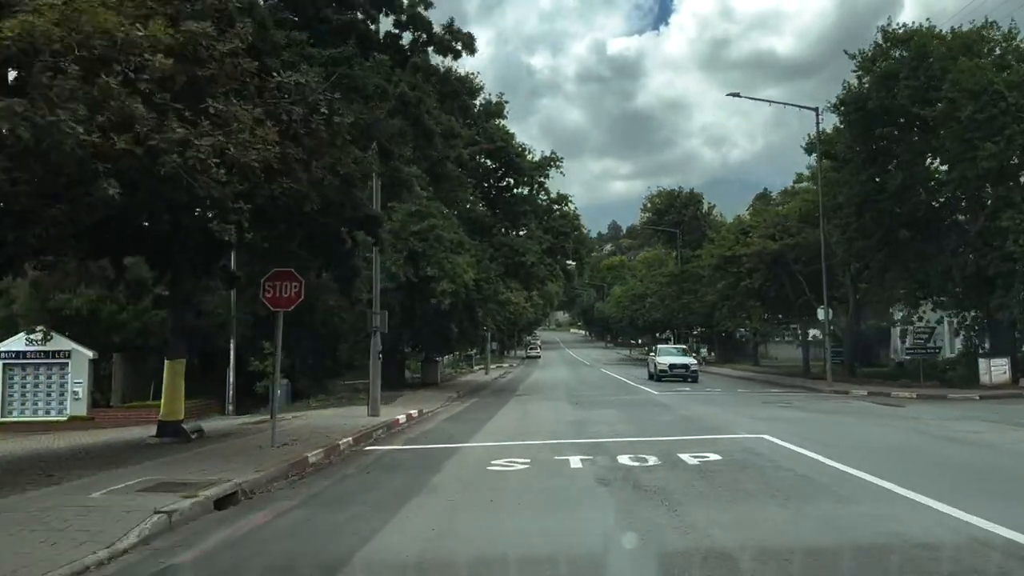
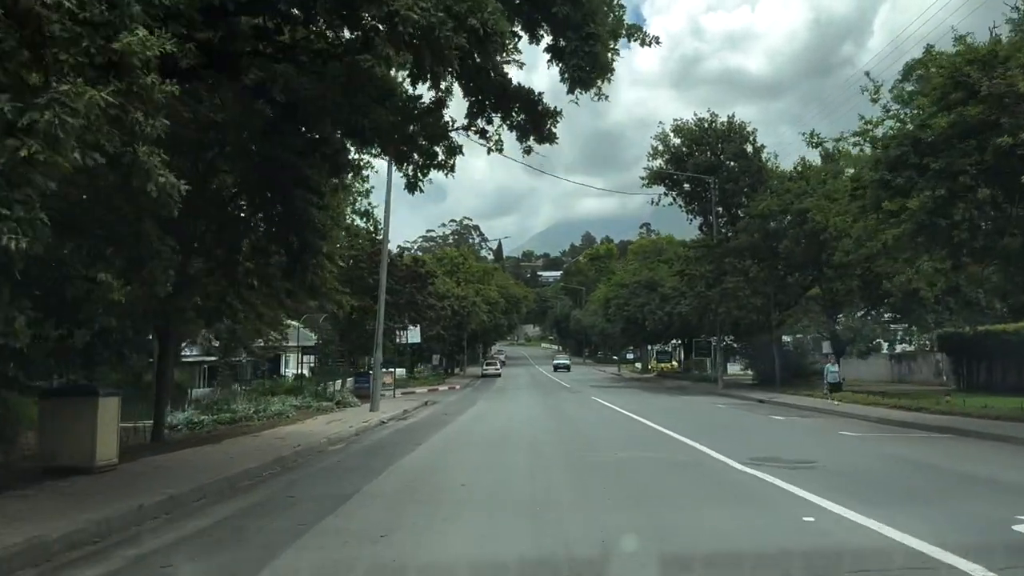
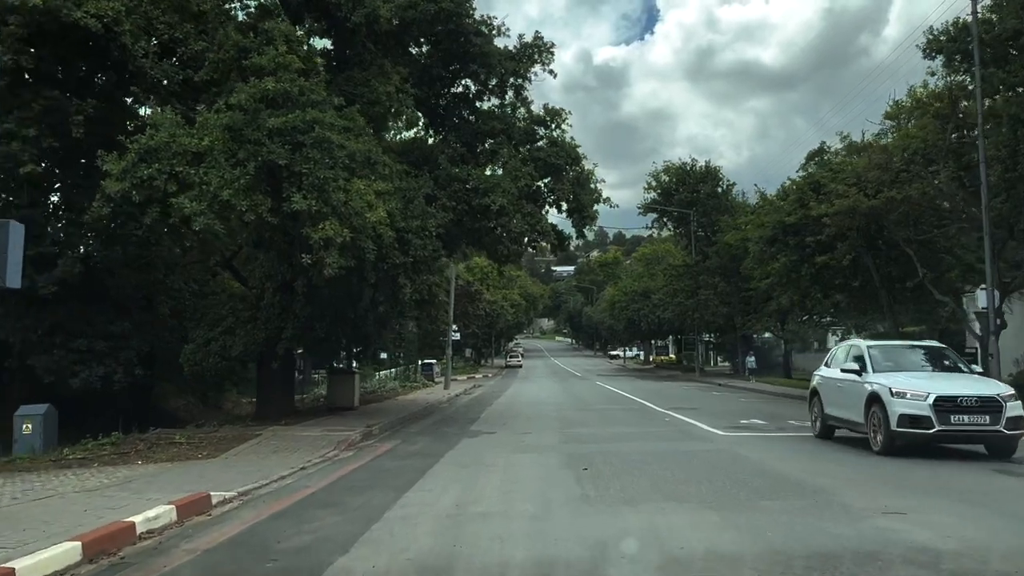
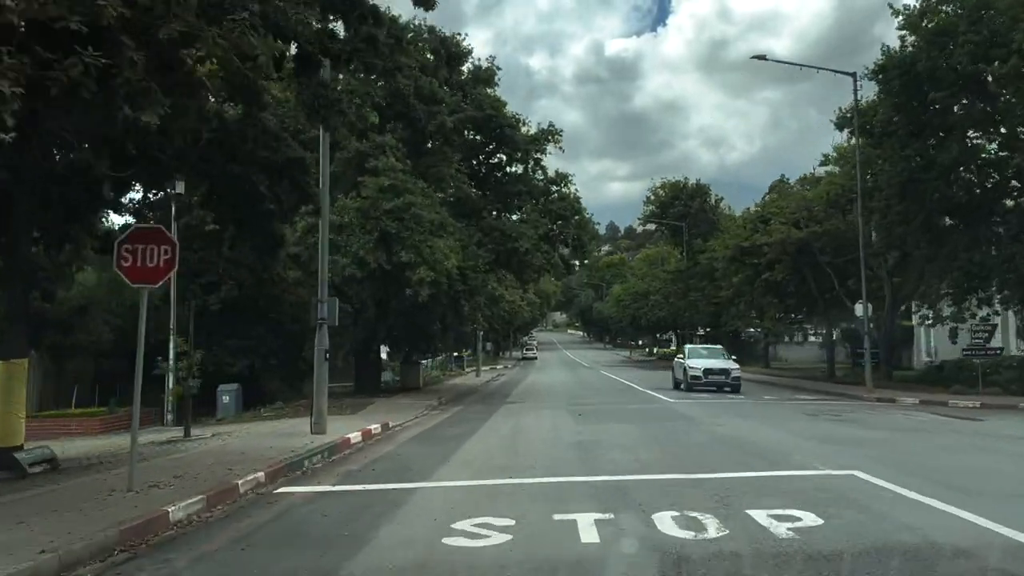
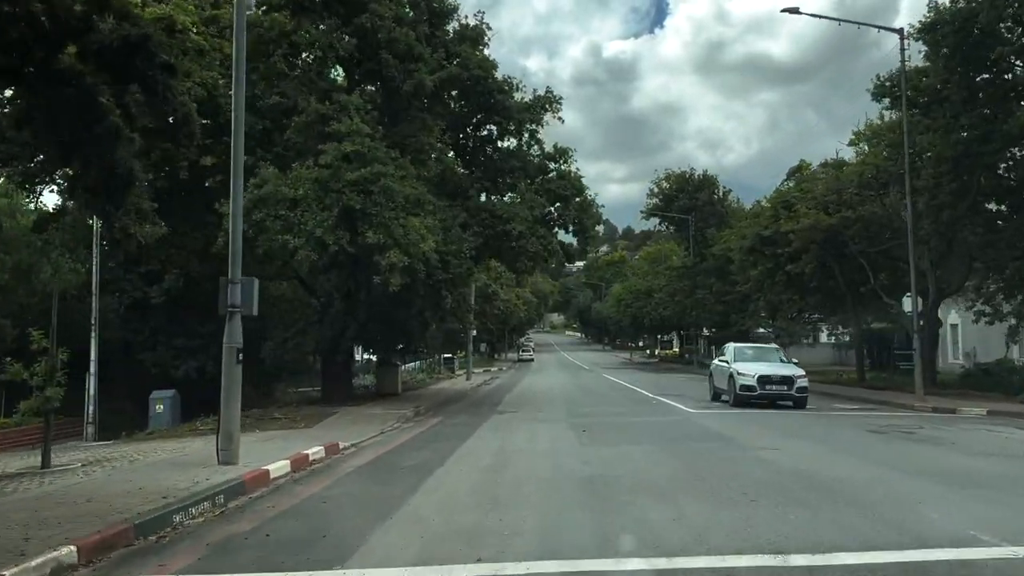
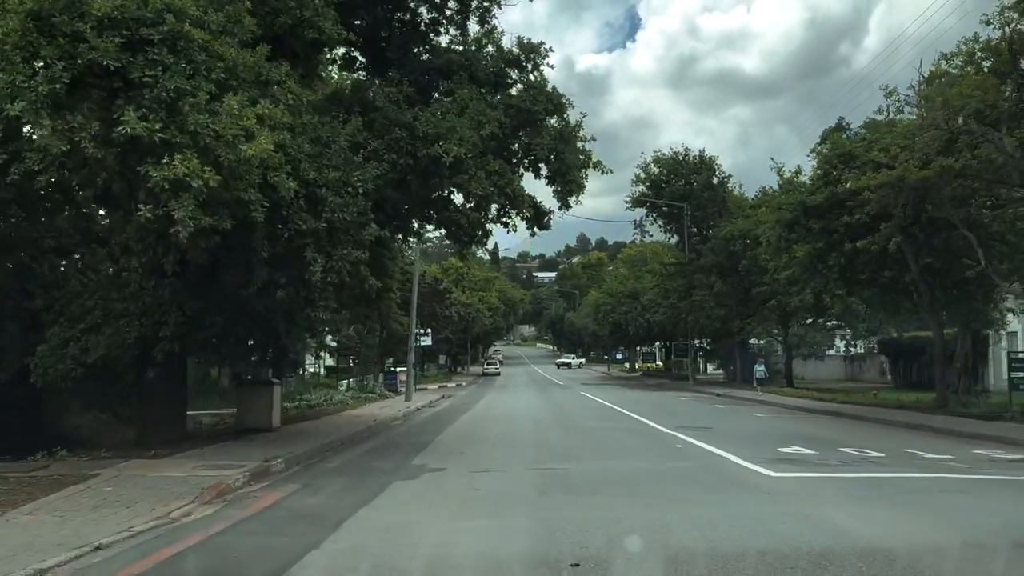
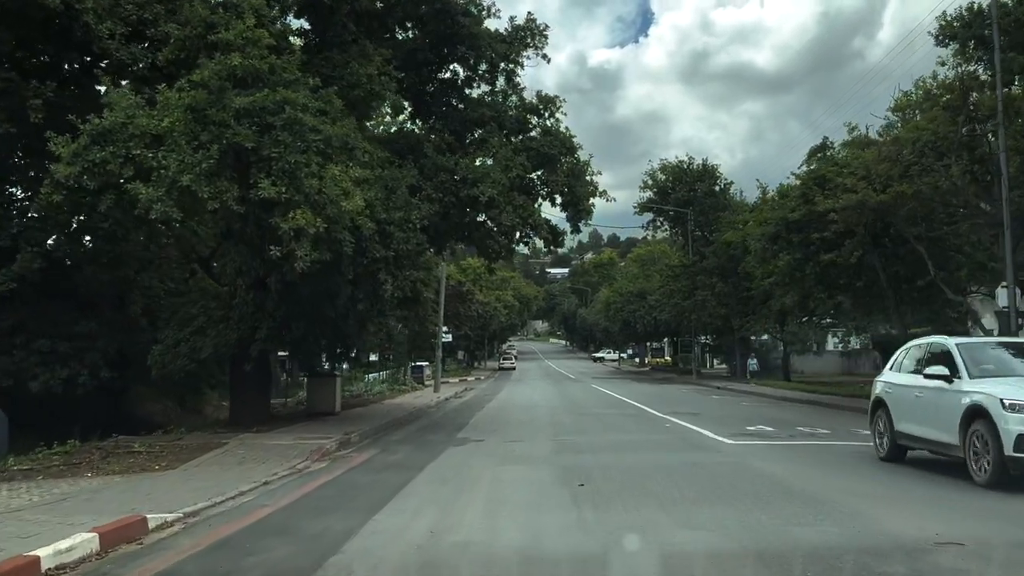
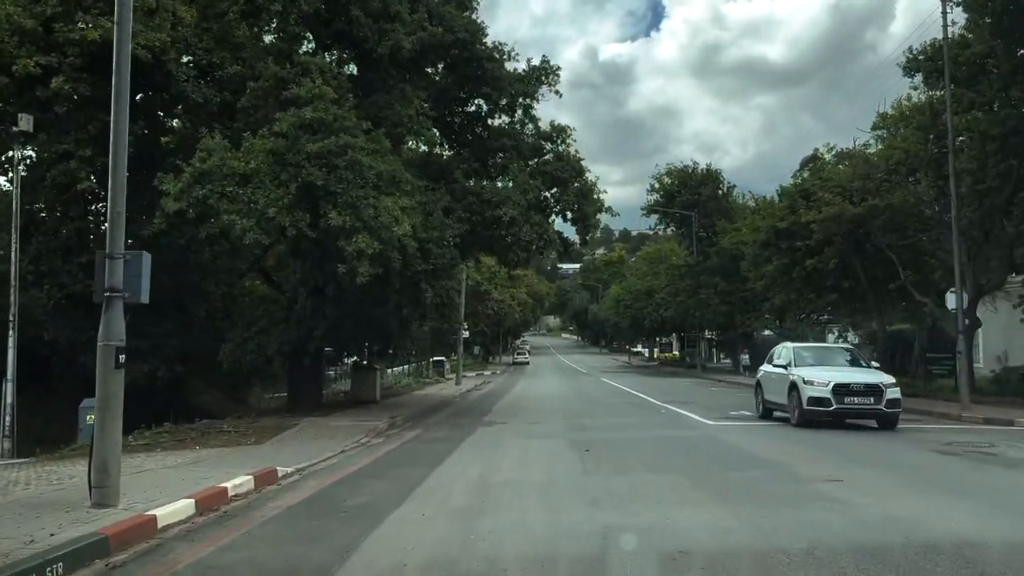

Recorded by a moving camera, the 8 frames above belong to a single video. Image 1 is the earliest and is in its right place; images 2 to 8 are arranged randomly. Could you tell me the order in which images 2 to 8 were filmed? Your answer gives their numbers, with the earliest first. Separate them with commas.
4, 5, 8, 3, 7, 6, 2
